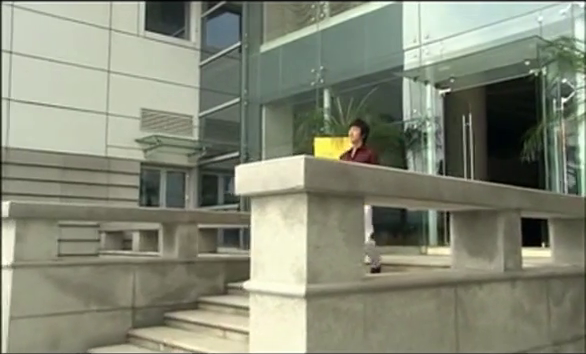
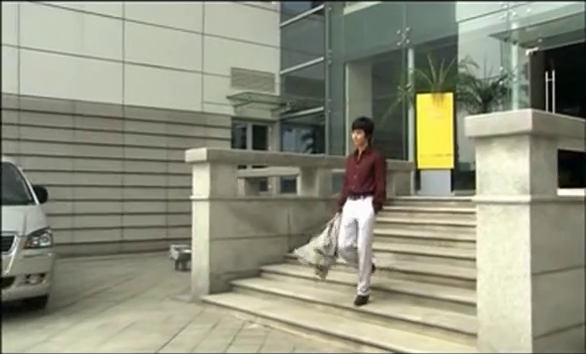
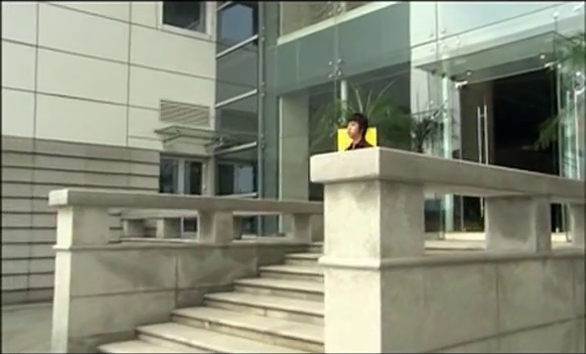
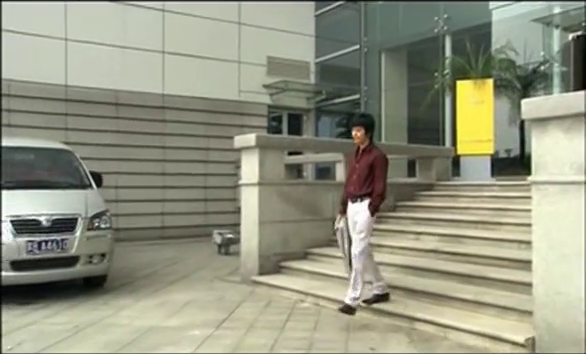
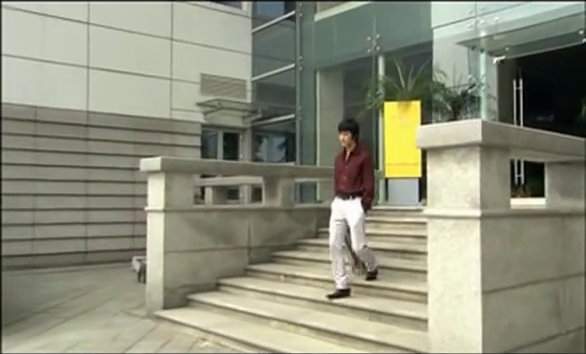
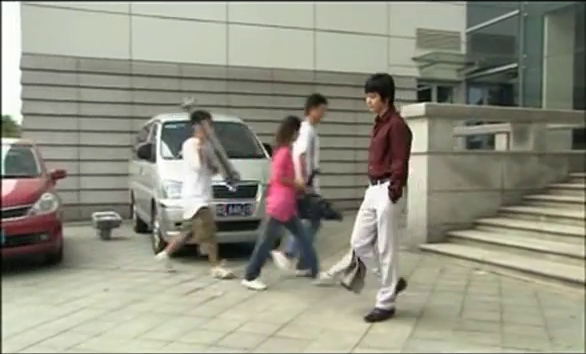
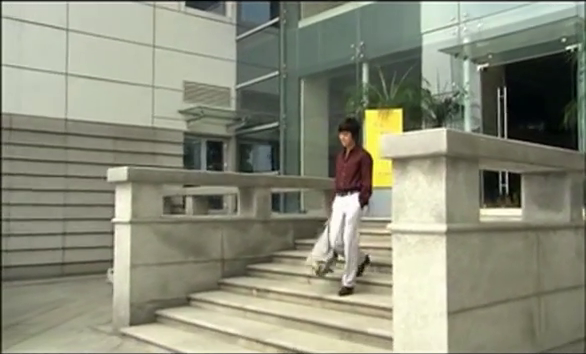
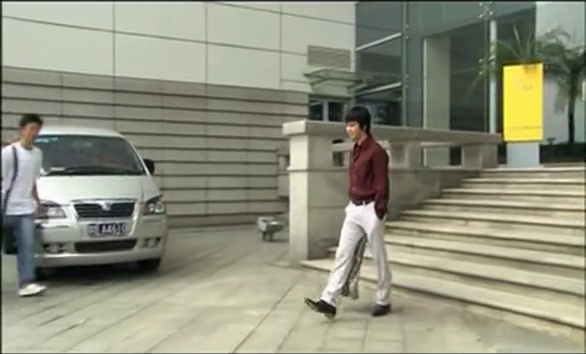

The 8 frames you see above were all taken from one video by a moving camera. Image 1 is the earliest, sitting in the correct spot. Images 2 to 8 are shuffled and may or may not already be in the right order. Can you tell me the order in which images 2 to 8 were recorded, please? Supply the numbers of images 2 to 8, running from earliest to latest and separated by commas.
3, 7, 5, 2, 4, 8, 6
